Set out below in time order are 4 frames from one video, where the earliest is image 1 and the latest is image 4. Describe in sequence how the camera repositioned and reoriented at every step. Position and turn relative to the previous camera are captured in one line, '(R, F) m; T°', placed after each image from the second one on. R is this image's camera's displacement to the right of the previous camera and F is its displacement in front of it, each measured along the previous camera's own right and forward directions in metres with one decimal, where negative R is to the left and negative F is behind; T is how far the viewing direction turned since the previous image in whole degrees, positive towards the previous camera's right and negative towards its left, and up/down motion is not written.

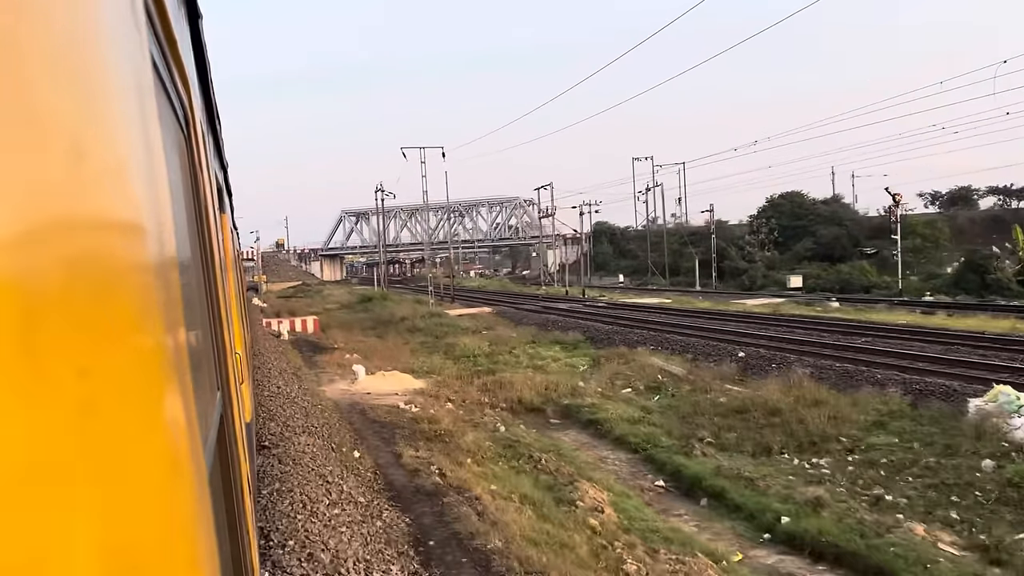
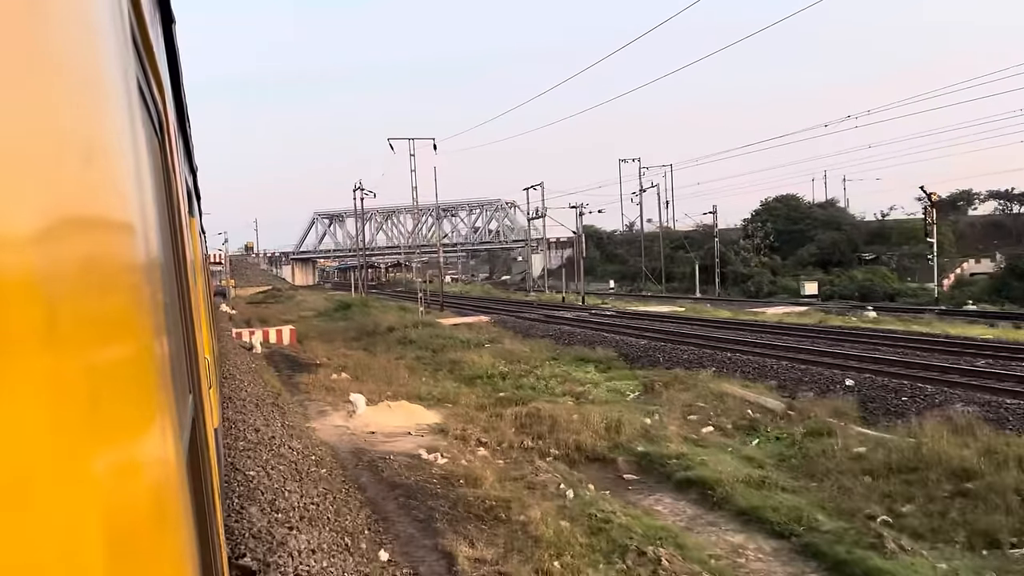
(-0.9, +1.7) m; +3°
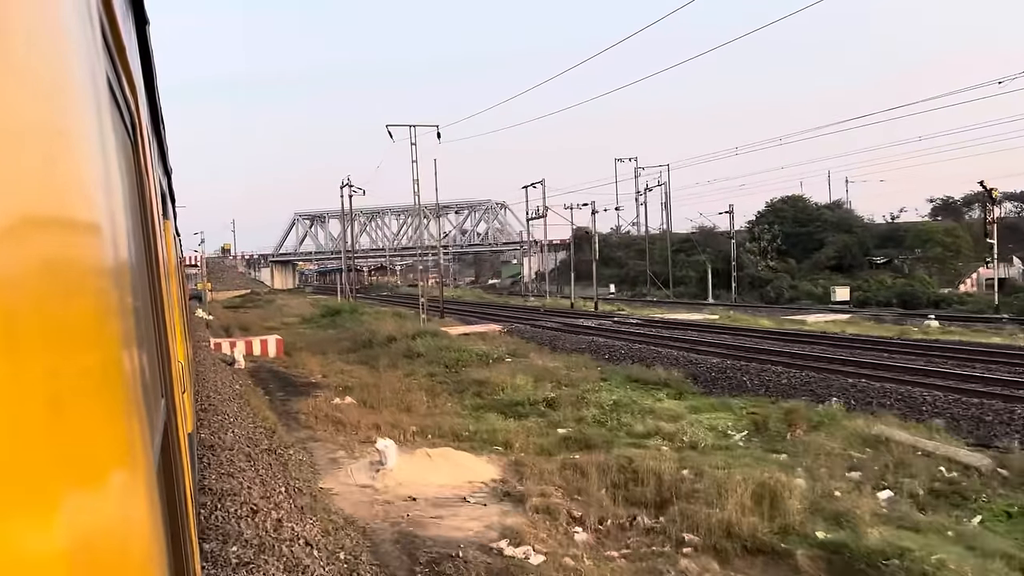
(-1.0, +1.7) m; +2°
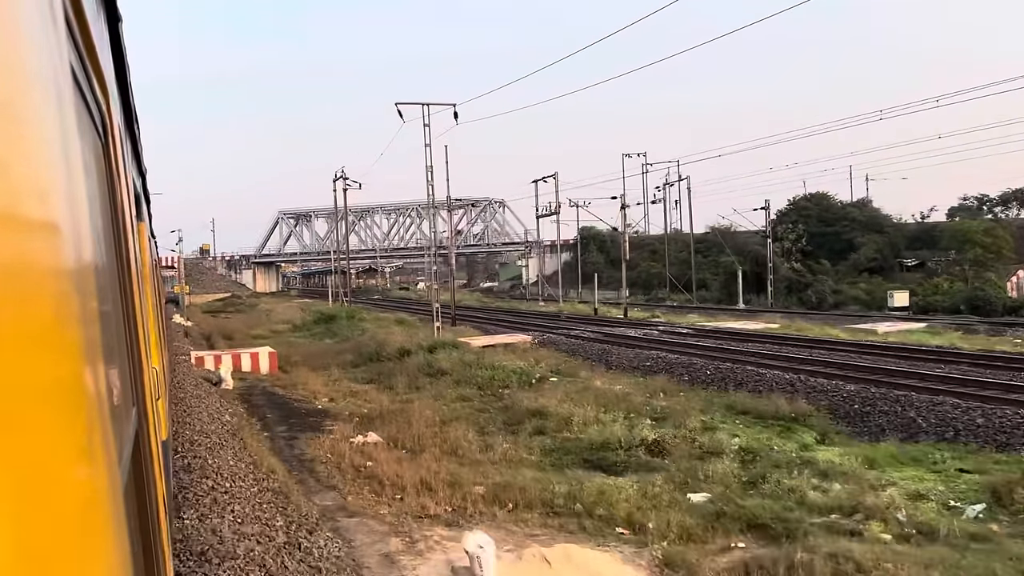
(-1.1, +1.9) m; +1°
